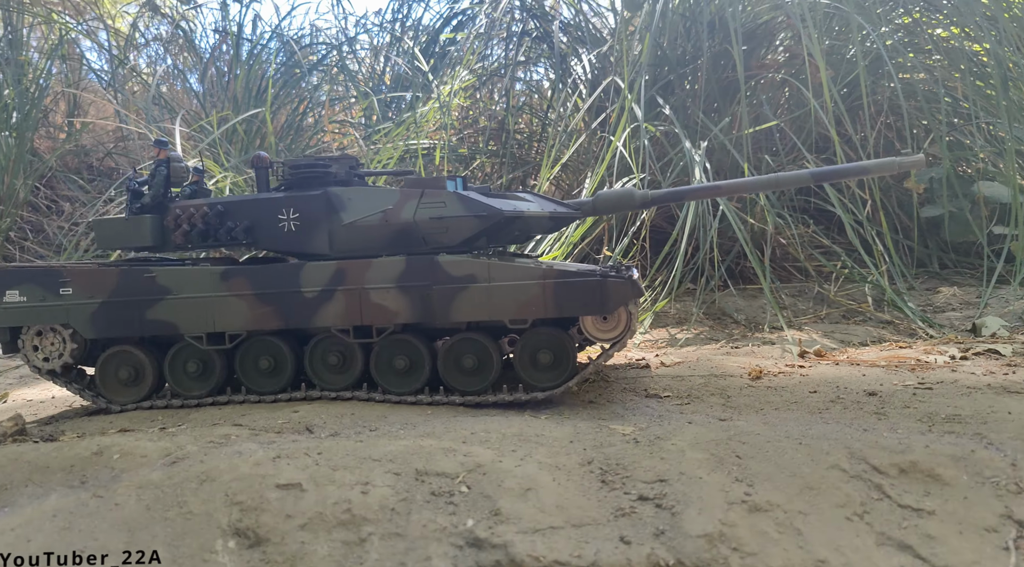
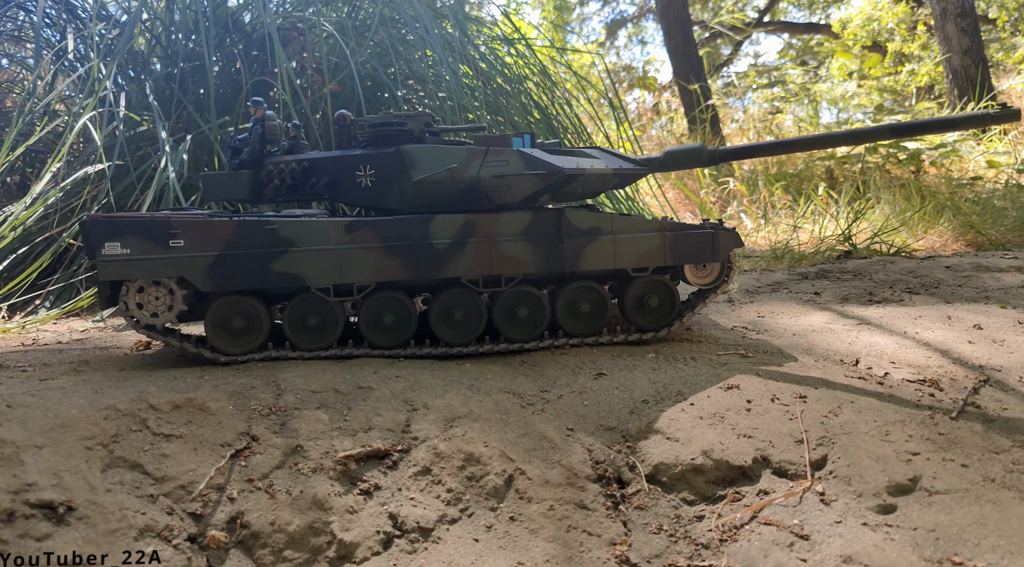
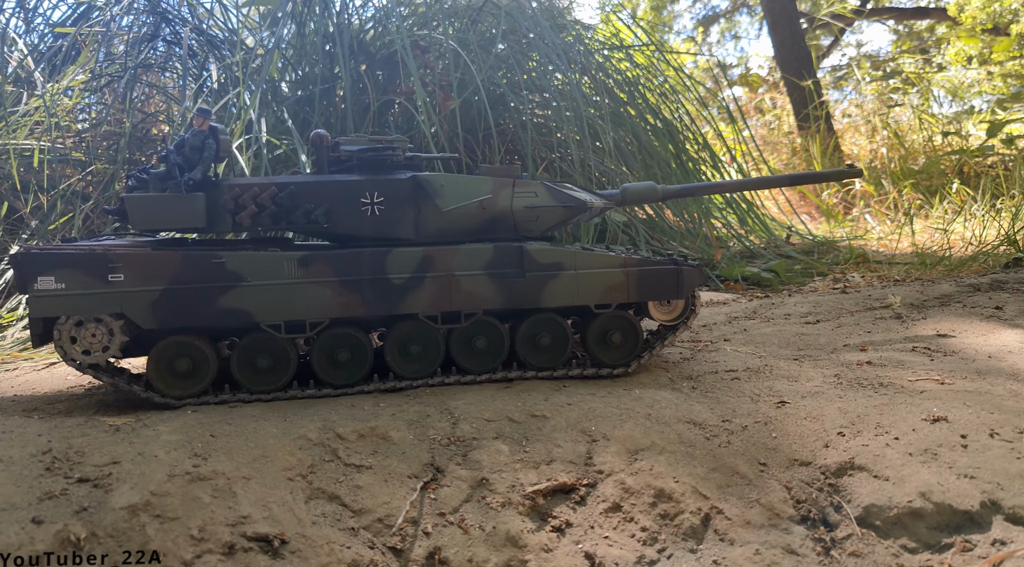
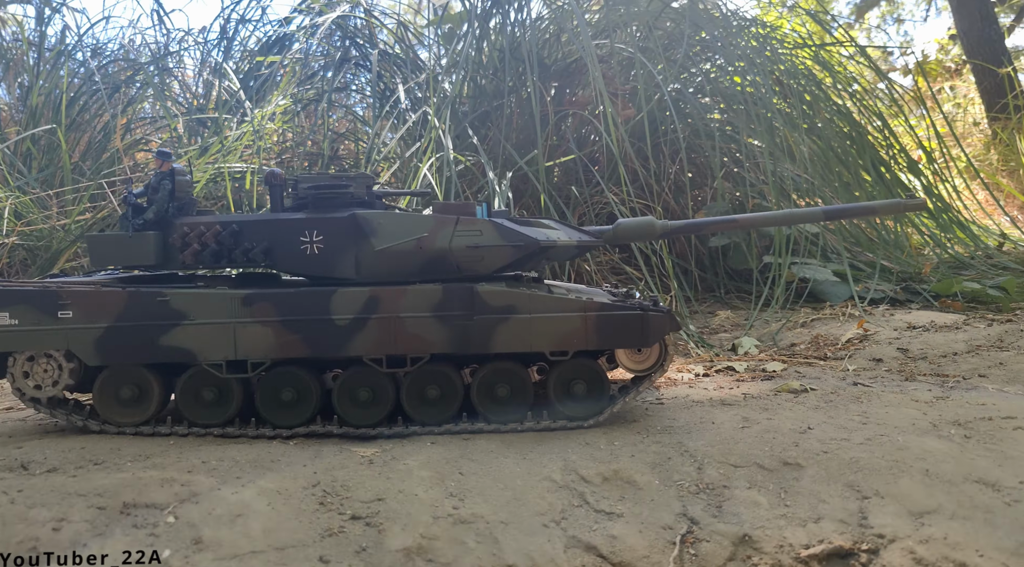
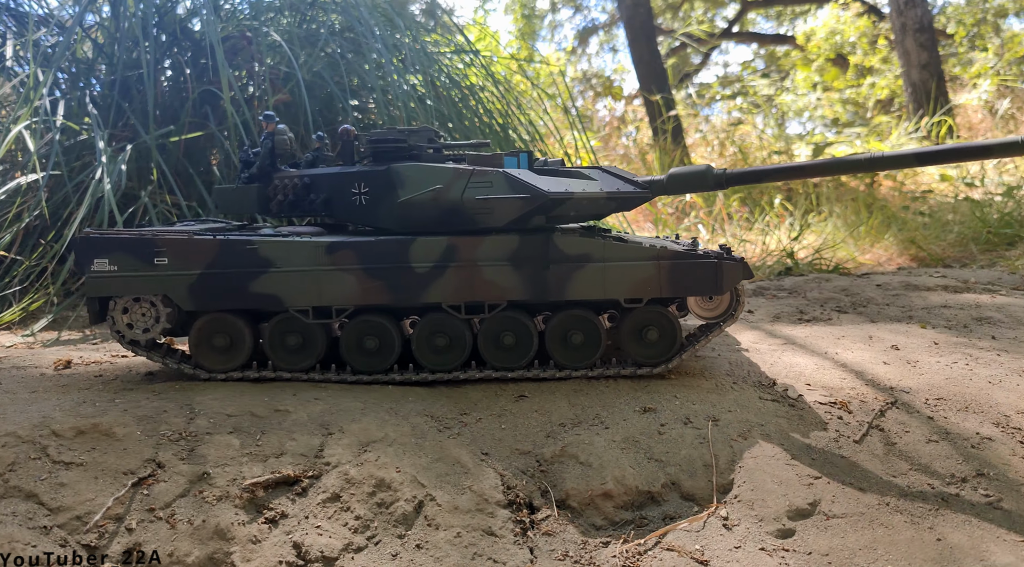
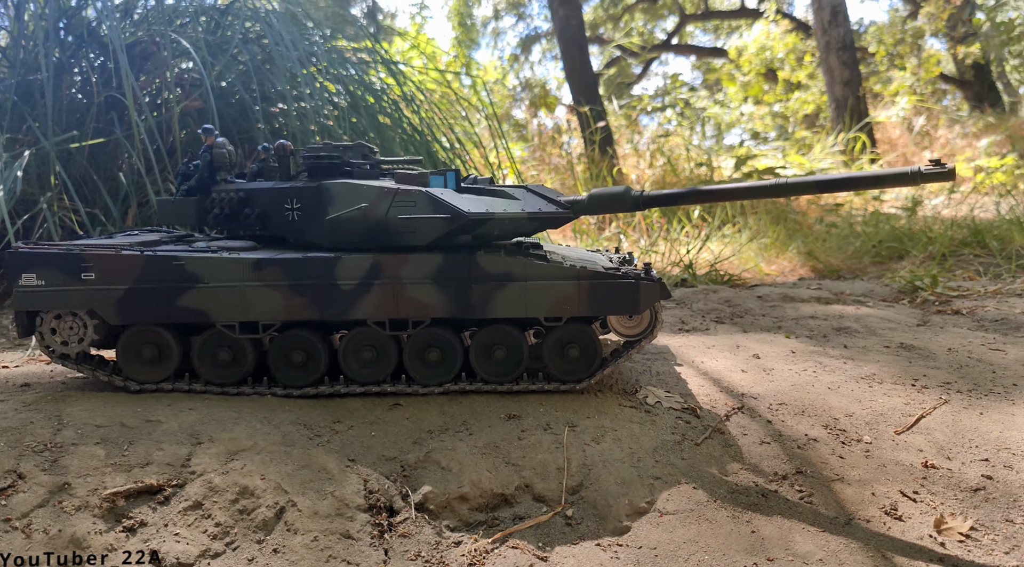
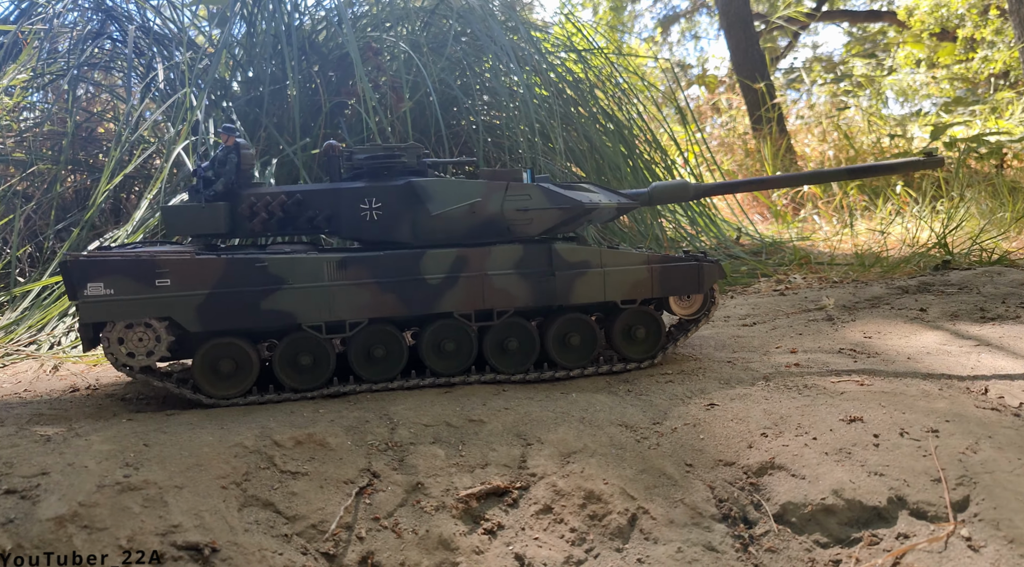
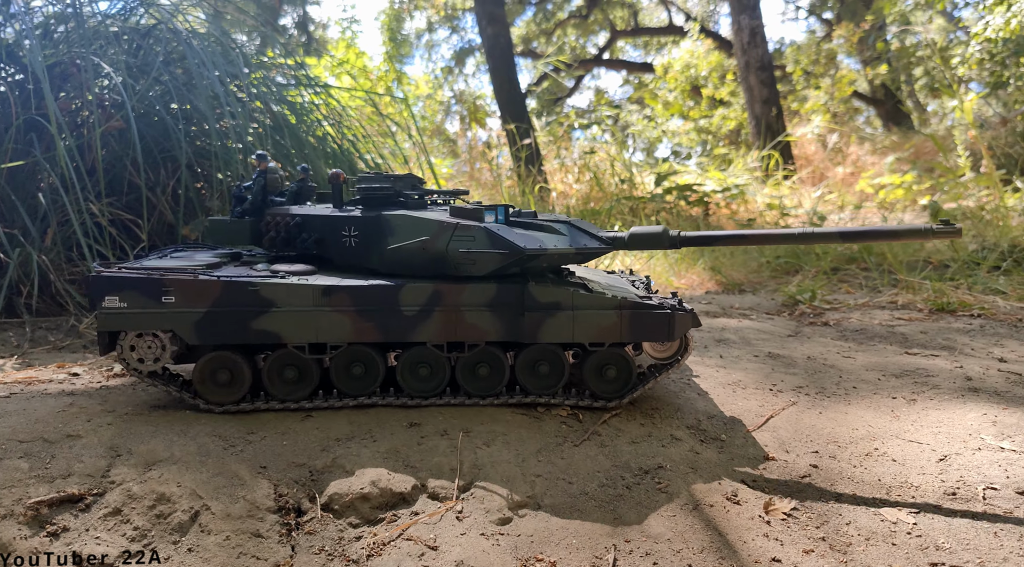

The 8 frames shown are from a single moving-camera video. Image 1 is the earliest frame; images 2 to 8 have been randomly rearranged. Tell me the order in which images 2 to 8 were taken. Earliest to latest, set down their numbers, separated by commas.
4, 3, 7, 2, 5, 6, 8
